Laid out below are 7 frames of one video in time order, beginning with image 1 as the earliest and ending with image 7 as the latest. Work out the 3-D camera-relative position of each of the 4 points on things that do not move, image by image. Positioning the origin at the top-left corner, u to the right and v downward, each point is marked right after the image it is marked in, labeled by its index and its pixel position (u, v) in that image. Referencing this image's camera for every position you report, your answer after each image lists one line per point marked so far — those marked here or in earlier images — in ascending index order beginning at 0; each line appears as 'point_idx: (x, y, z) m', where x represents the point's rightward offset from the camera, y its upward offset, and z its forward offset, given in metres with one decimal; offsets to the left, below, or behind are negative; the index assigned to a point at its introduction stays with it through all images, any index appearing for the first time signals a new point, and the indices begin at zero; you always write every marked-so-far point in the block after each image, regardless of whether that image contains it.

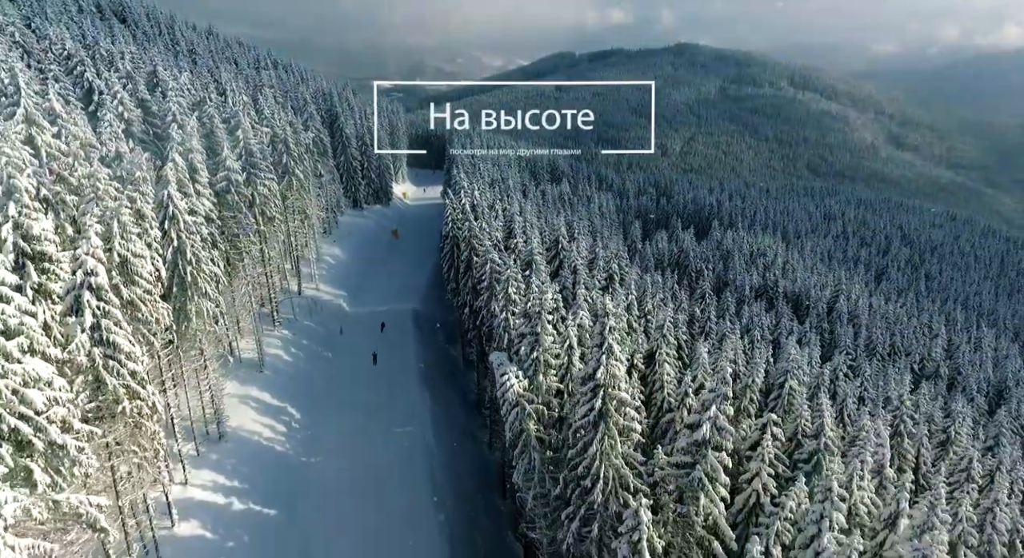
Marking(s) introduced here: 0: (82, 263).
0: (-13.5, +0.5, +19.8) m
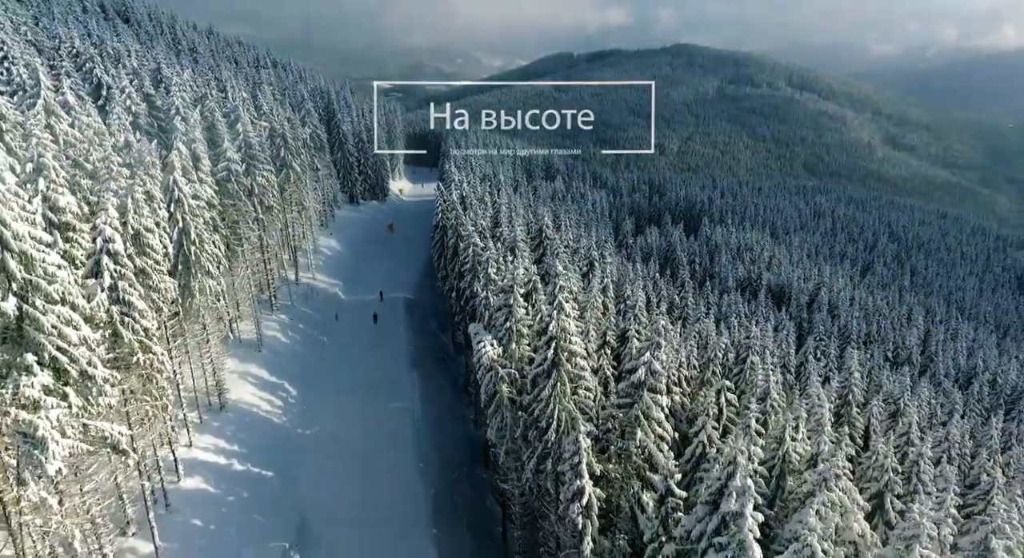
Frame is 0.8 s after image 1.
0: (-14.7, +1.7, +22.7) m
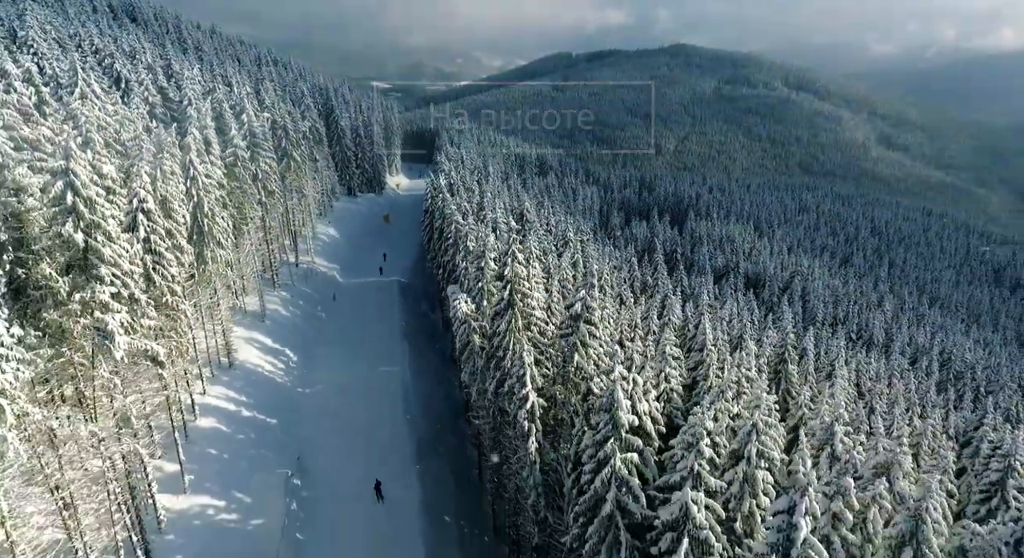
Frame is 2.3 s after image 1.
0: (-16.3, +3.7, +27.6) m
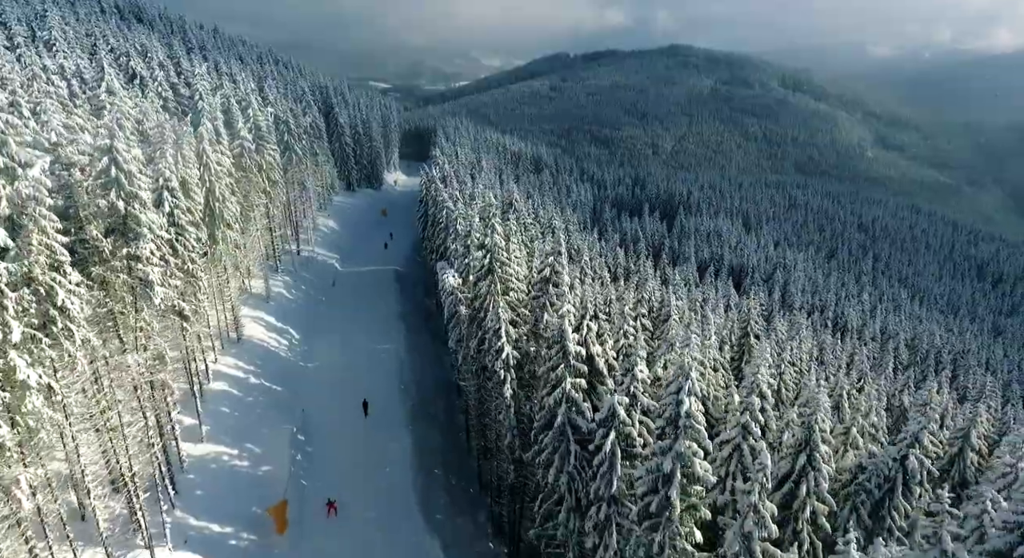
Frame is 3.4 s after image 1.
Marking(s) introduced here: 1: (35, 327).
0: (-17.4, +5.2, +31.4) m
1: (-13.7, -1.3, +18.2) m
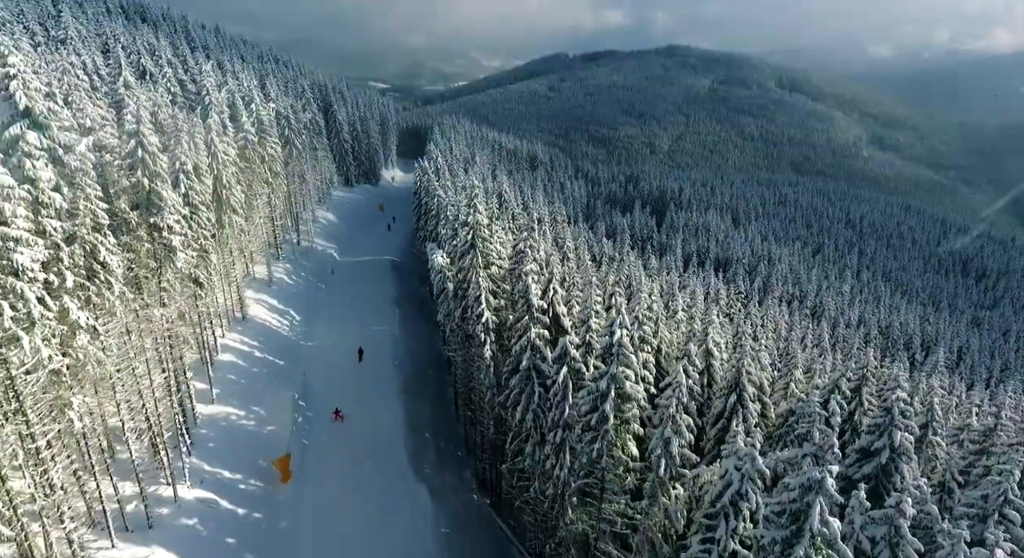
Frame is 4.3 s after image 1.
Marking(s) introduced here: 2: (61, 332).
0: (-18.4, +6.6, +34.9) m
1: (-14.7, +0.1, +21.7) m
2: (-13.9, -1.6, +19.6) m
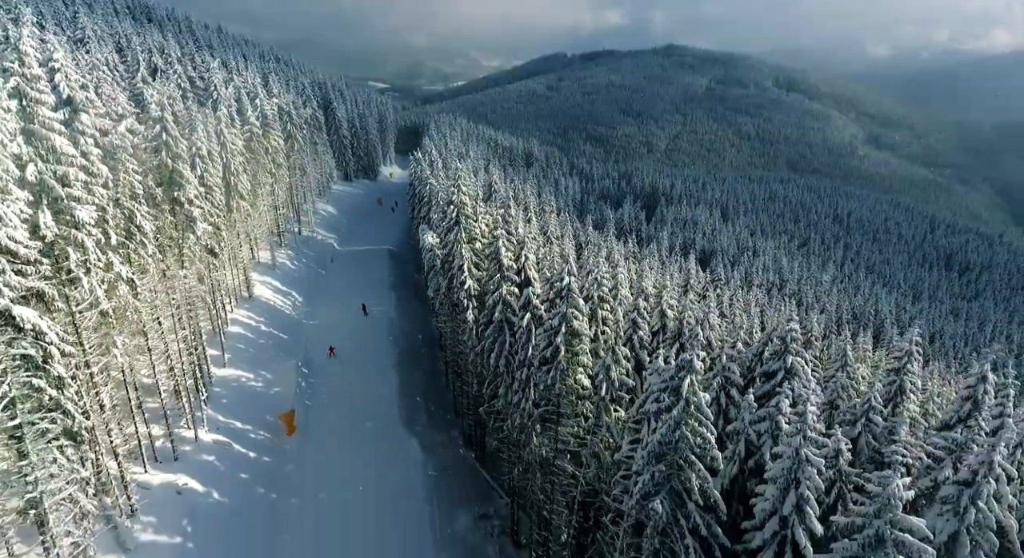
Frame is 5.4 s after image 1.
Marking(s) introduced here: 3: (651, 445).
0: (-19.6, +8.2, +39.0) m
1: (-15.9, +1.7, +25.8) m
2: (-15.0, 0.0, +23.7) m
3: (+3.7, -4.3, +16.9) m
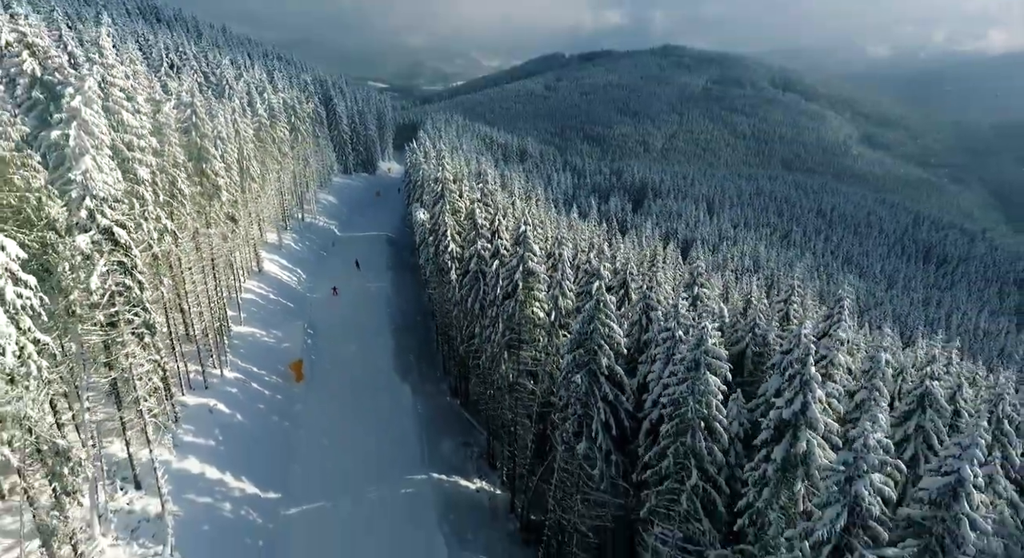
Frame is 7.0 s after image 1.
0: (-21.1, +10.5, +45.0) m
1: (-17.4, +4.0, +31.8) m
2: (-16.5, +2.4, +29.6) m
3: (+2.2, -2.0, +22.9) m
